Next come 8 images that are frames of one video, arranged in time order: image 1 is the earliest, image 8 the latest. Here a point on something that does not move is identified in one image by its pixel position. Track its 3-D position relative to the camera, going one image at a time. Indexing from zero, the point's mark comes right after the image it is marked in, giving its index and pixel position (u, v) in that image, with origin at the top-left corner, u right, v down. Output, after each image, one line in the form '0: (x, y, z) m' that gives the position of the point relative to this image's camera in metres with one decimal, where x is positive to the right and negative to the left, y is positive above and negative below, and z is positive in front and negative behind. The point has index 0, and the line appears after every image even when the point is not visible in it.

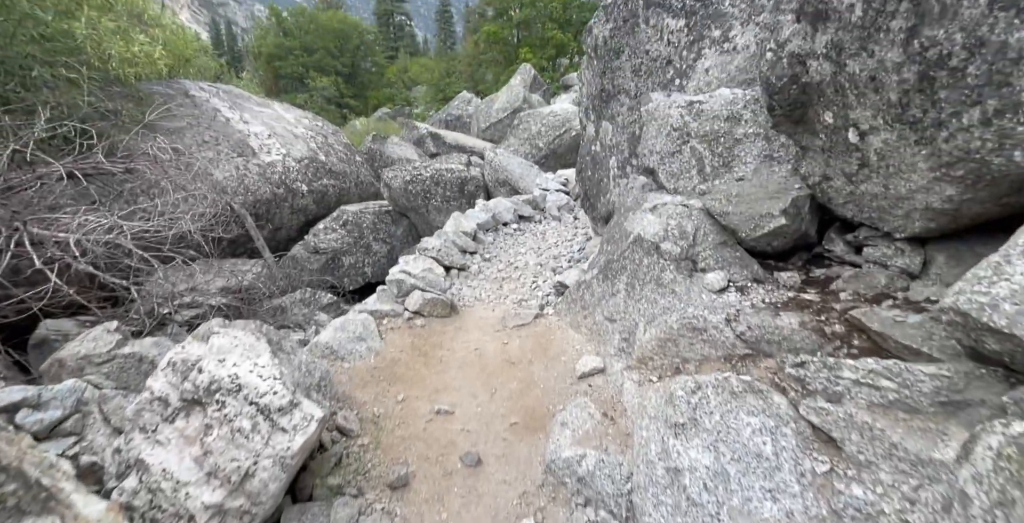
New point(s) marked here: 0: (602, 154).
0: (+0.9, +1.1, +4.5) m
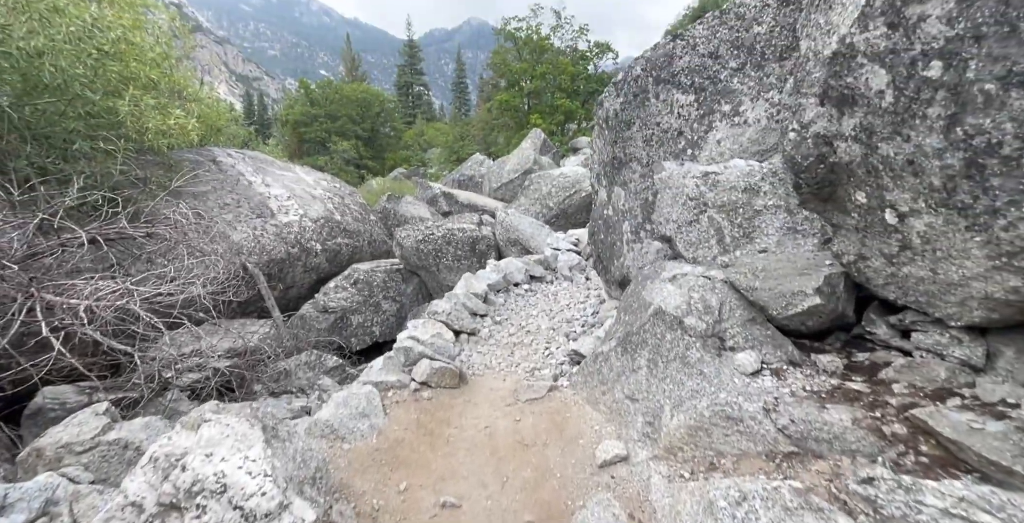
0: (+1.0, +0.4, +4.5) m
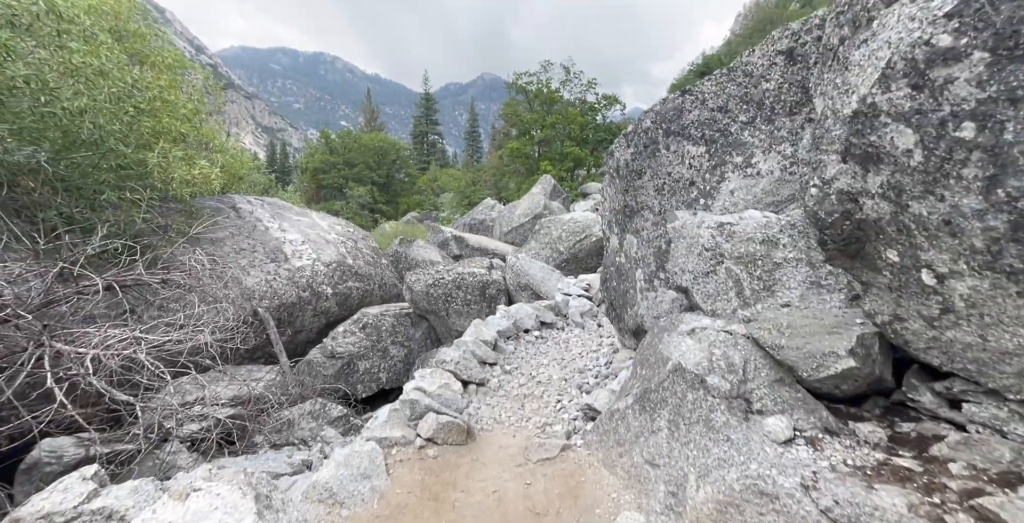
0: (+1.1, -0.1, +4.4) m
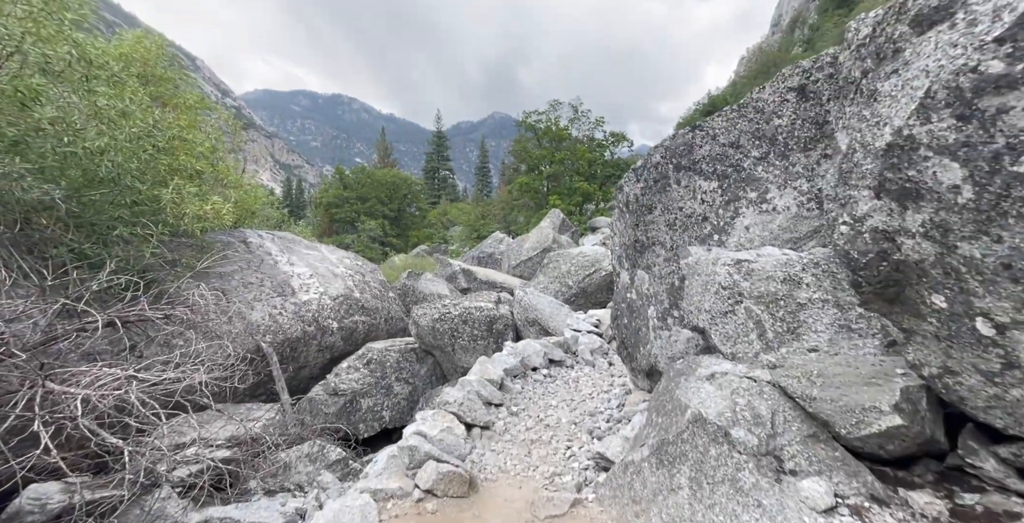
0: (+1.2, -0.4, +4.3) m
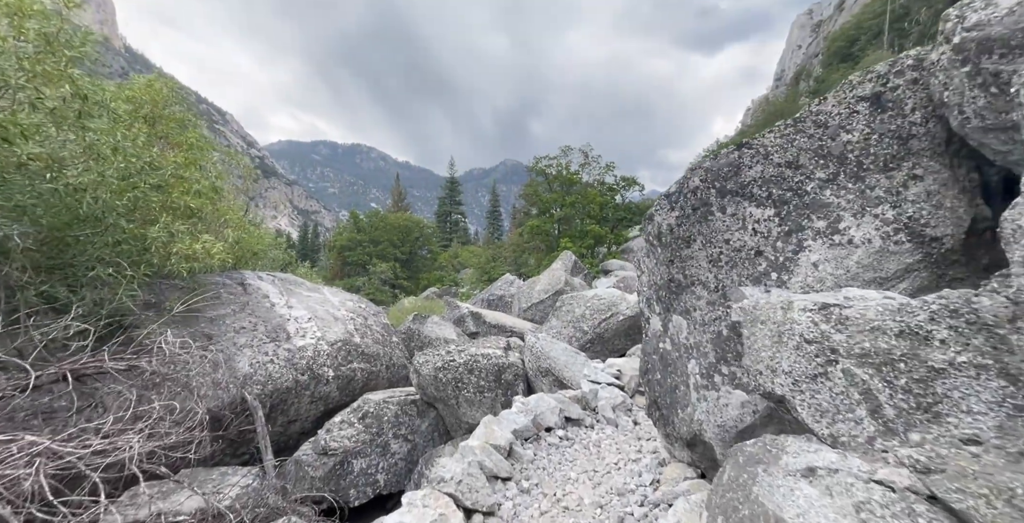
0: (+1.3, -0.8, +3.6) m
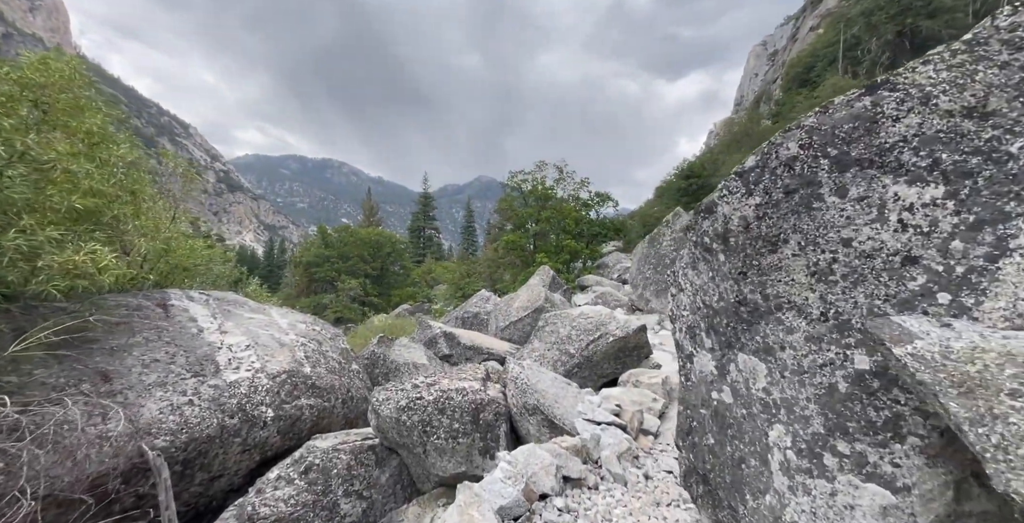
0: (+1.2, -0.8, +2.4) m
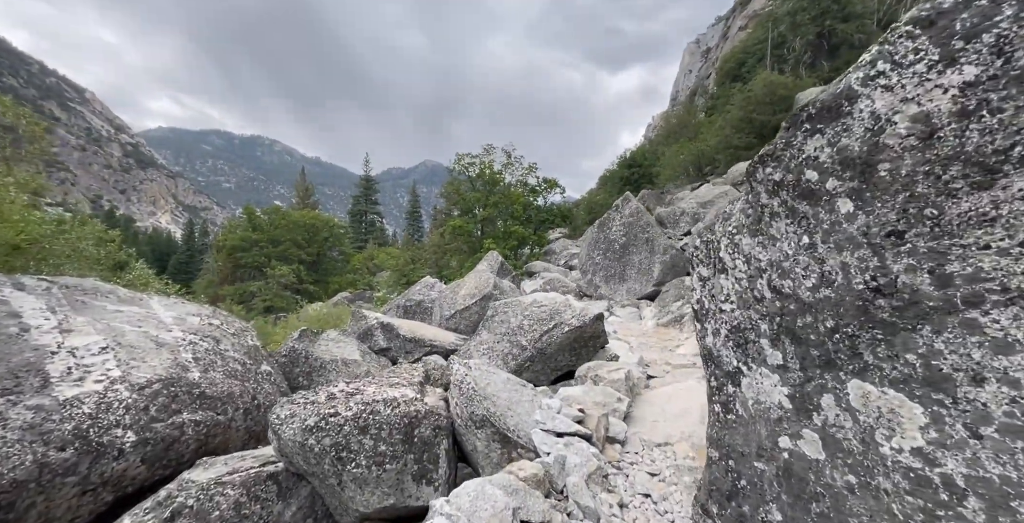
0: (+1.0, -0.7, +1.3) m
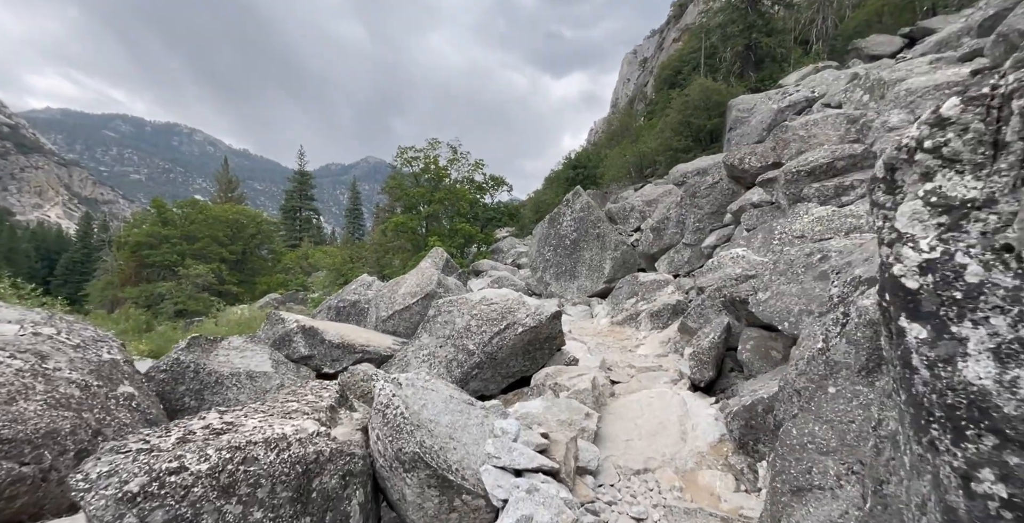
0: (+1.0, -0.5, -0.1) m
